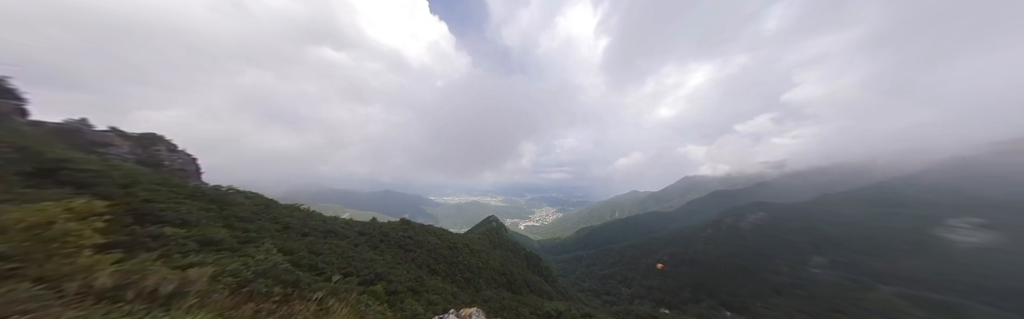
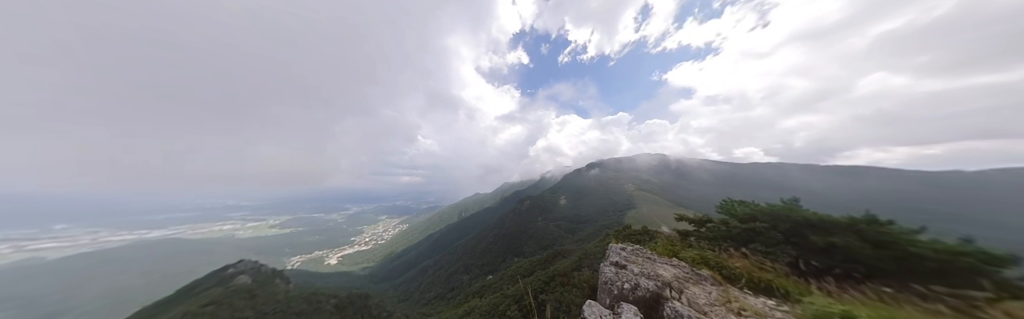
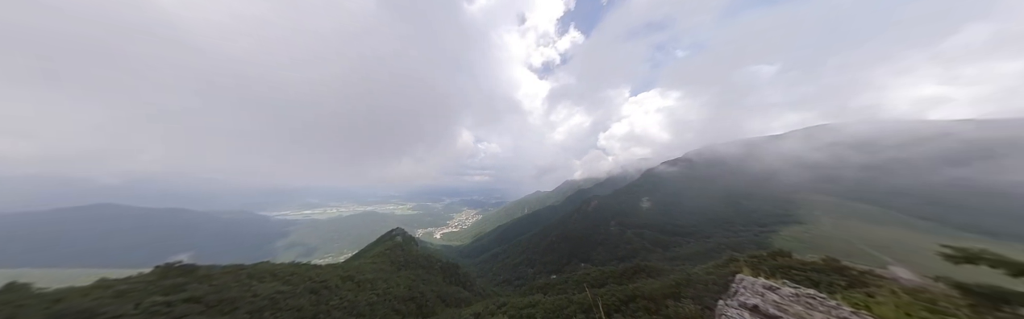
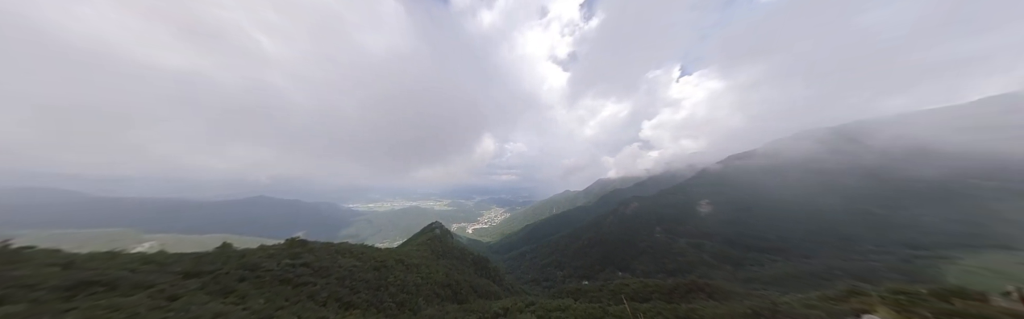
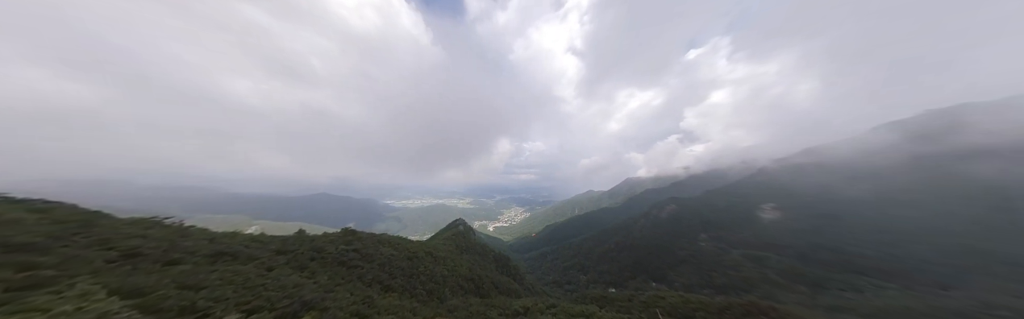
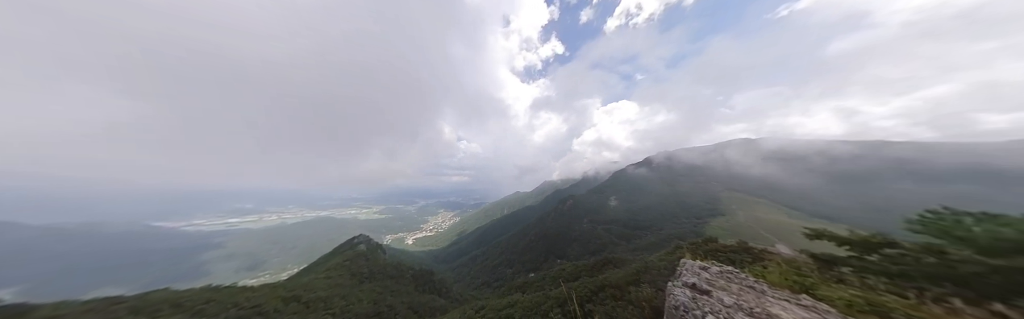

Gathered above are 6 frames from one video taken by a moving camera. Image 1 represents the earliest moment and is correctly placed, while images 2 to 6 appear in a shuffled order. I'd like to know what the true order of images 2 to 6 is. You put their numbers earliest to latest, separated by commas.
5, 4, 3, 6, 2
